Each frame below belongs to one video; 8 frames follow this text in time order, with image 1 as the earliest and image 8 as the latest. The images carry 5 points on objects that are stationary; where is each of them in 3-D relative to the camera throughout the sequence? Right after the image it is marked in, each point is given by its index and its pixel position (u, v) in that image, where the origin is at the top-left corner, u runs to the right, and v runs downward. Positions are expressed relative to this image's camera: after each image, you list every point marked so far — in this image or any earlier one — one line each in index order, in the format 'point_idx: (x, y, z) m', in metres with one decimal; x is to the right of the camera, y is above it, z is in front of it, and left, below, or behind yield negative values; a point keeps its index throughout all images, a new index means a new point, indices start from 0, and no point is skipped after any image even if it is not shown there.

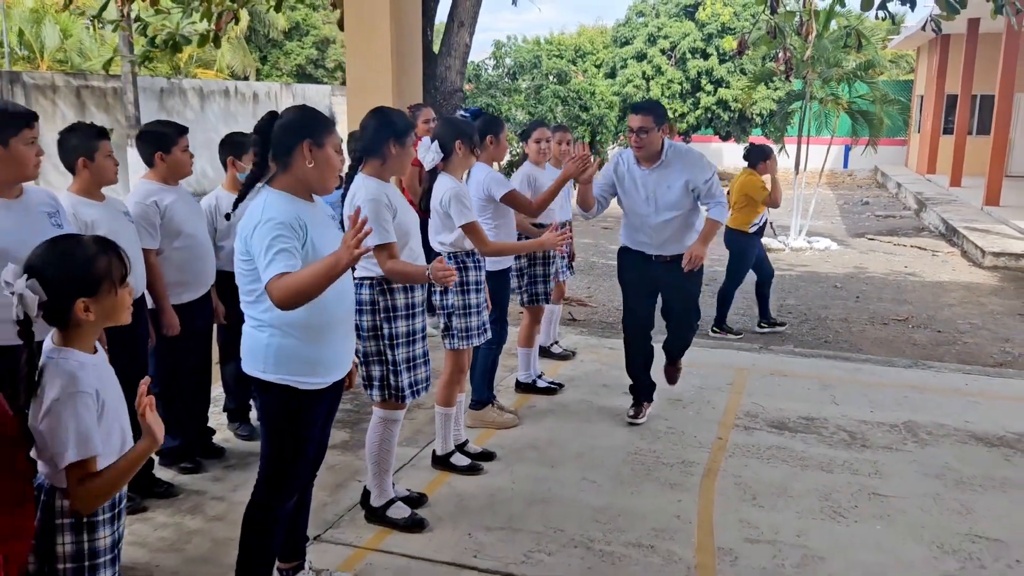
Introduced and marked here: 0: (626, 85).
0: (+2.4, +4.3, +18.1) m
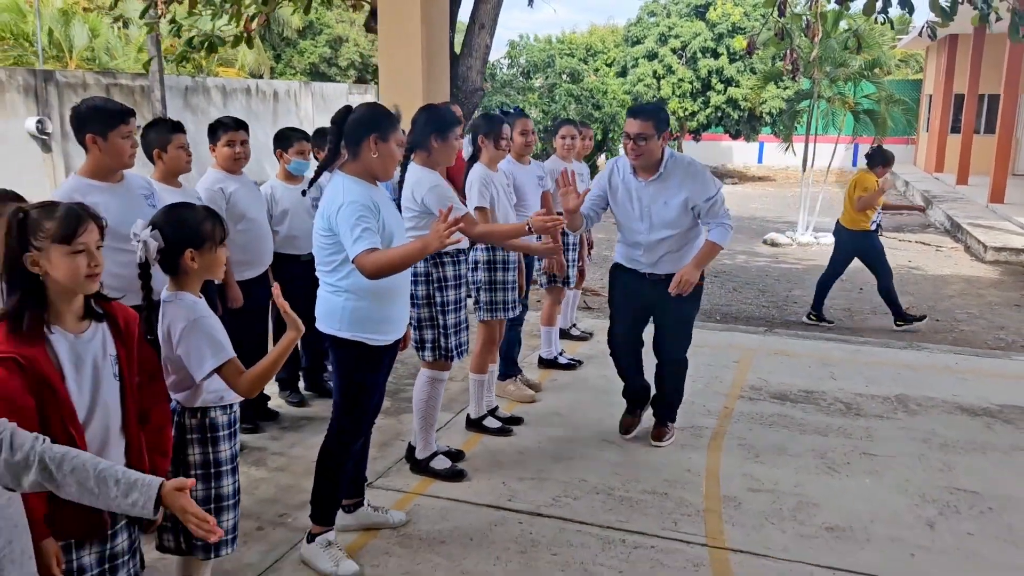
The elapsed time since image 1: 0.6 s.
0: (+2.7, +4.5, +18.5) m
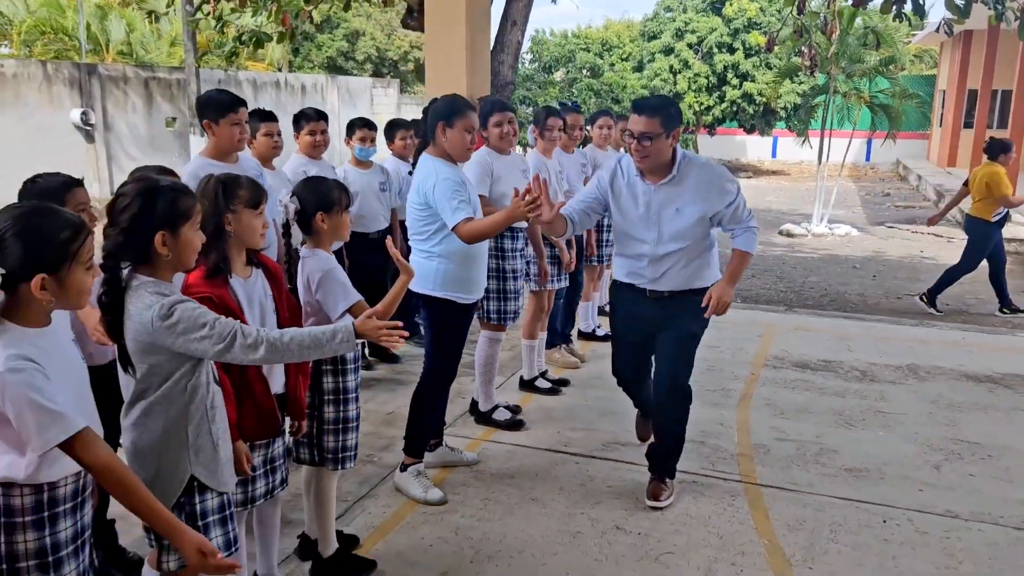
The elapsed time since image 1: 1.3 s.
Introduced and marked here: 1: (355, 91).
0: (+3.1, +4.7, +18.9) m
1: (-3.5, +4.3, +18.6) m
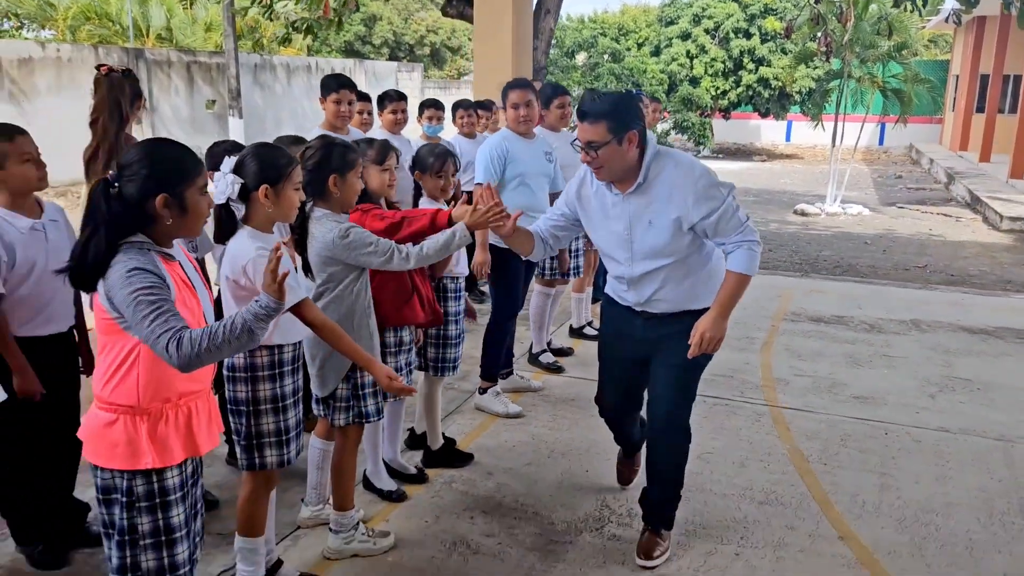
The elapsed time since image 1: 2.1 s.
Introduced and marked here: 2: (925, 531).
0: (+3.6, +5.1, +19.4) m
1: (-3.0, +4.8, +19.2) m
2: (+1.4, -0.8, +2.9) m
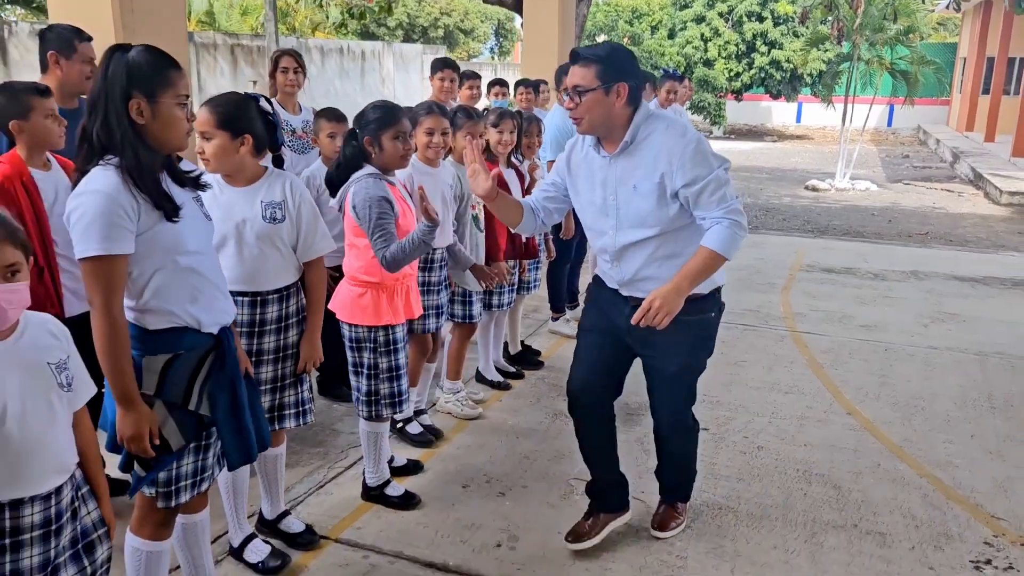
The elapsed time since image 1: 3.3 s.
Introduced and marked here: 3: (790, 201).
0: (+4.1, +5.7, +20.1) m
1: (-2.4, +5.4, +20.0) m
2: (+1.8, -0.5, +3.8) m
3: (+4.1, +1.3, +12.6) m
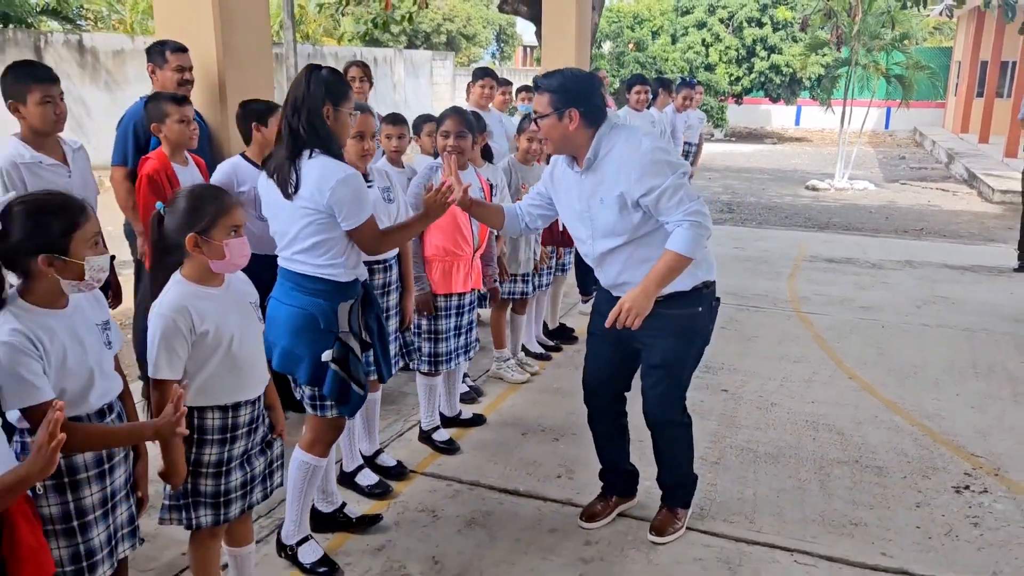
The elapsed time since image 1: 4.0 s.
0: (+4.3, +5.8, +20.7) m
1: (-2.3, +5.4, +20.5) m
2: (+2.0, -0.4, +4.3) m
3: (+4.3, +1.4, +13.2) m
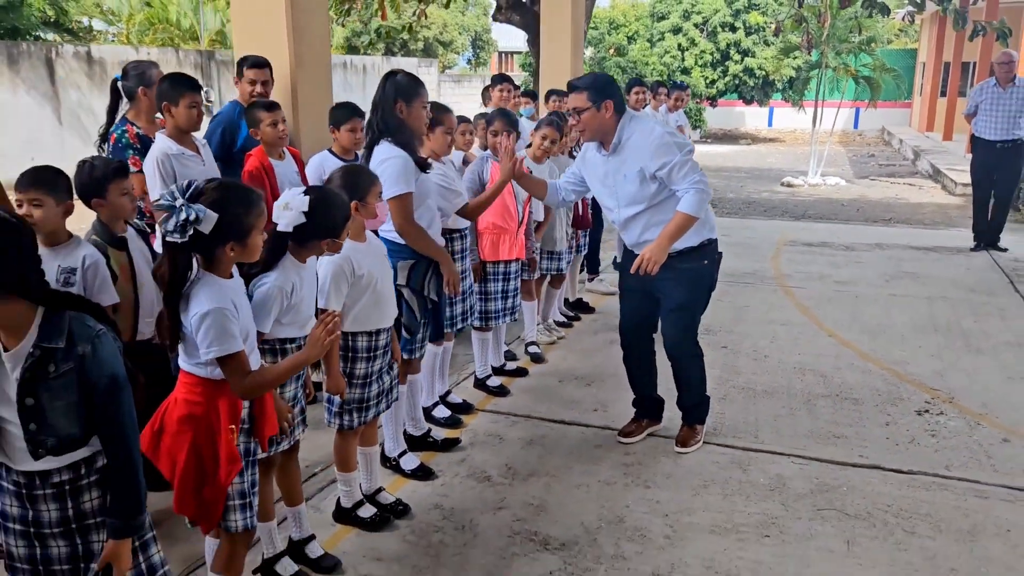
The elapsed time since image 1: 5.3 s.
0: (+3.9, +5.9, +21.5) m
1: (-2.7, +5.4, +21.2) m
2: (+2.2, -0.3, +5.0) m
3: (+4.2, +1.5, +14.0) m
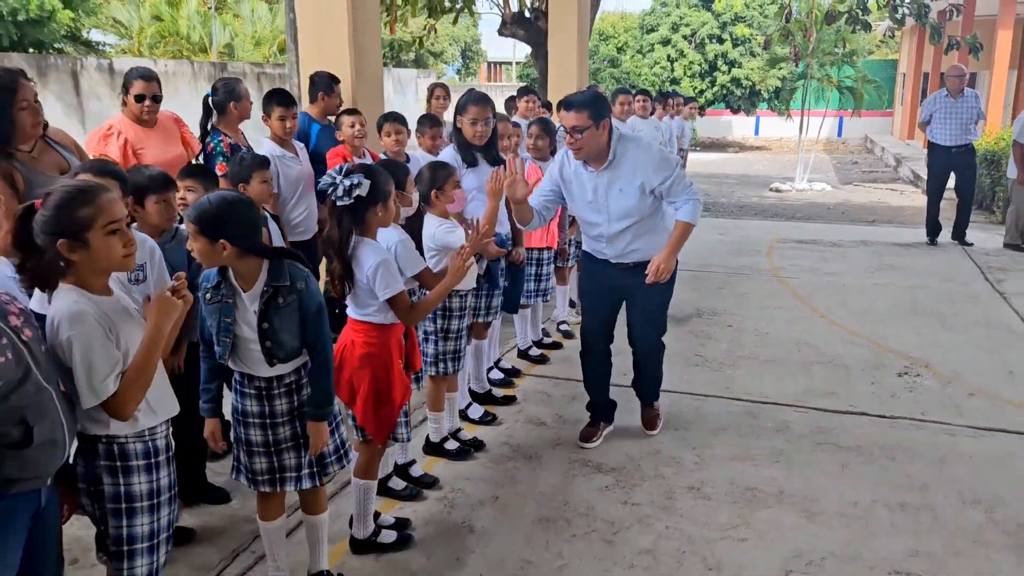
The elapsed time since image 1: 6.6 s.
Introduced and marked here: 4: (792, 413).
0: (+3.8, +5.8, +22.3) m
1: (-2.7, +5.3, +21.8) m
2: (+2.4, -0.2, +5.7) m
3: (+4.3, +1.5, +14.7) m
4: (+1.3, -0.6, +4.0) m
